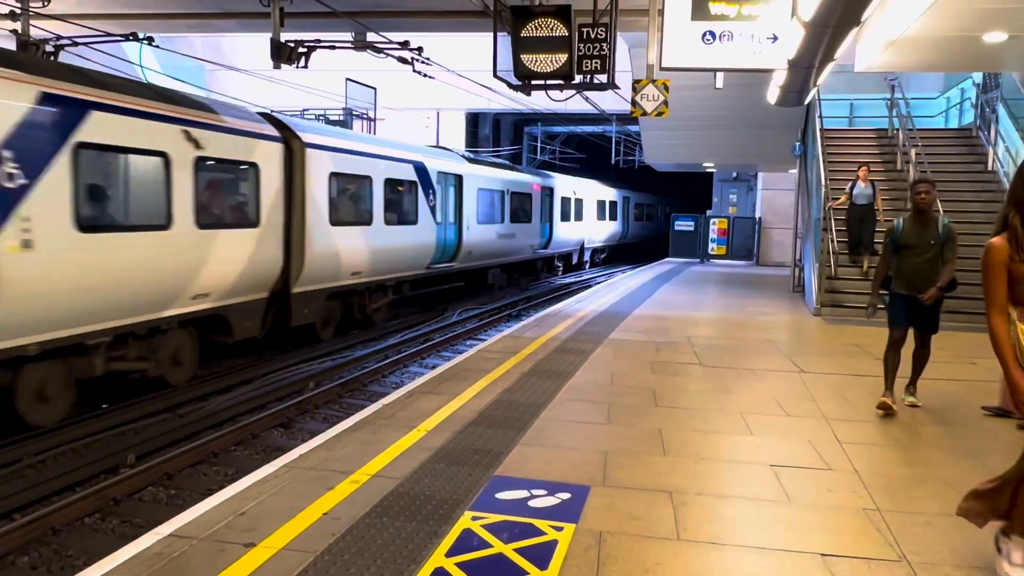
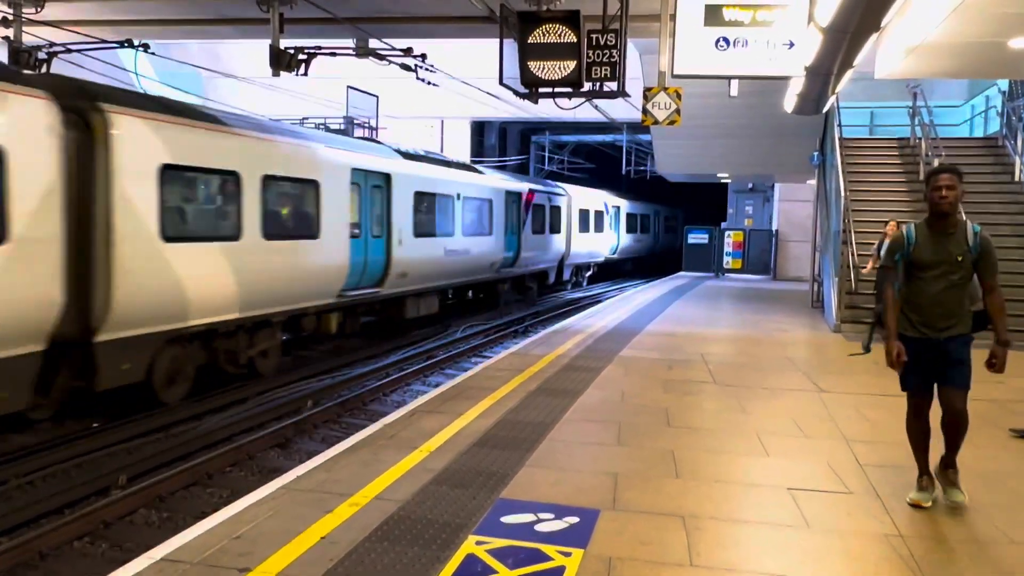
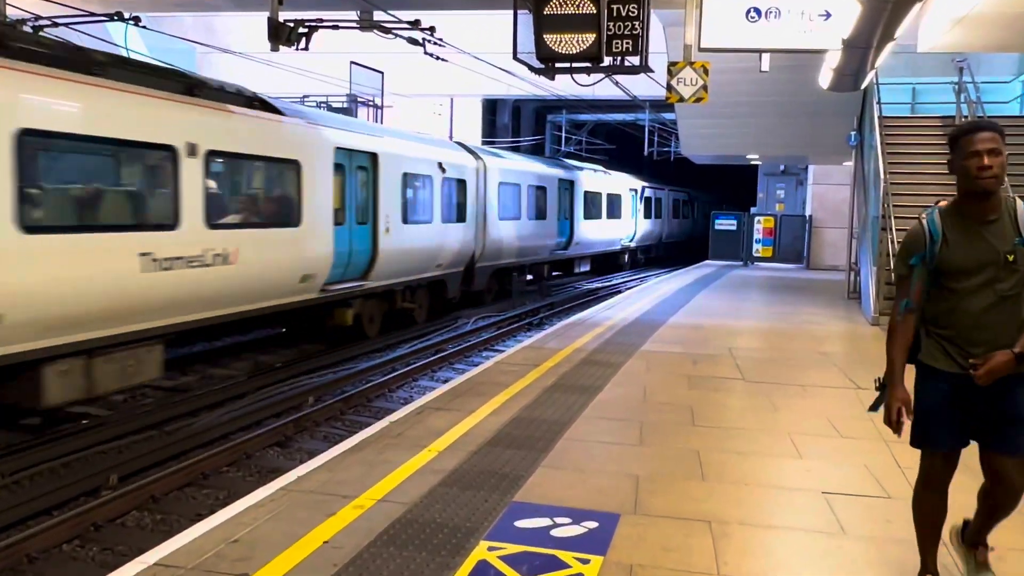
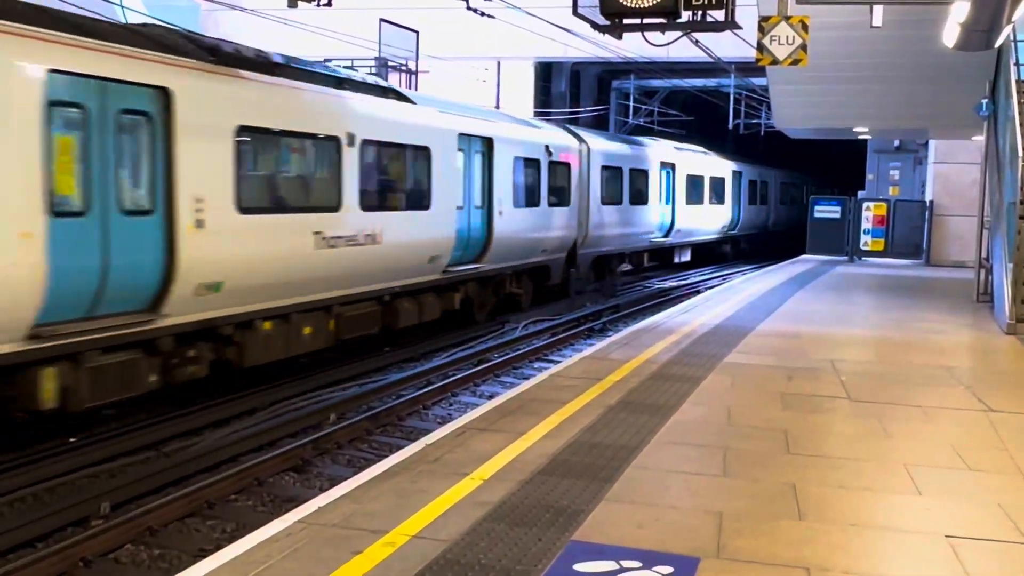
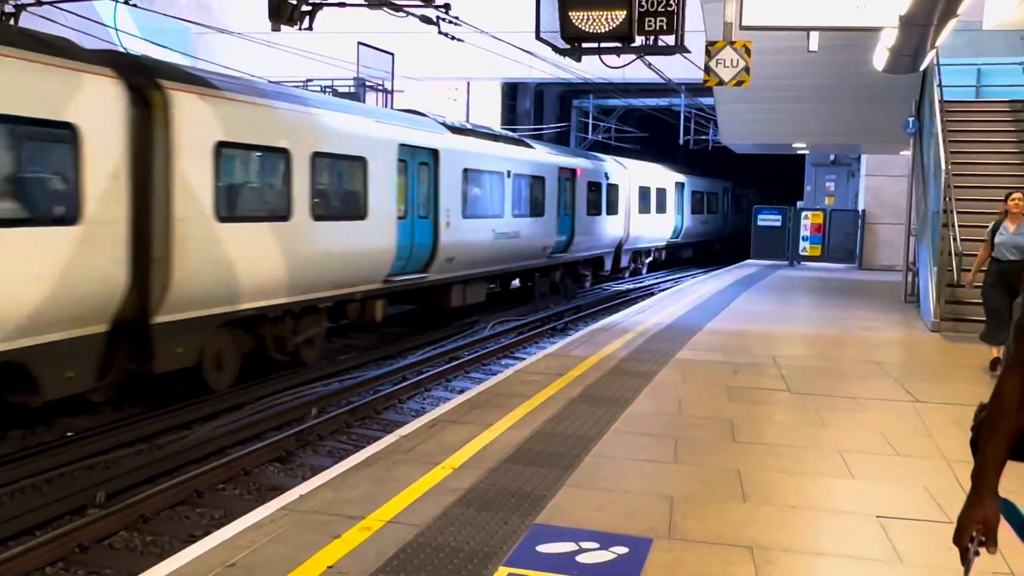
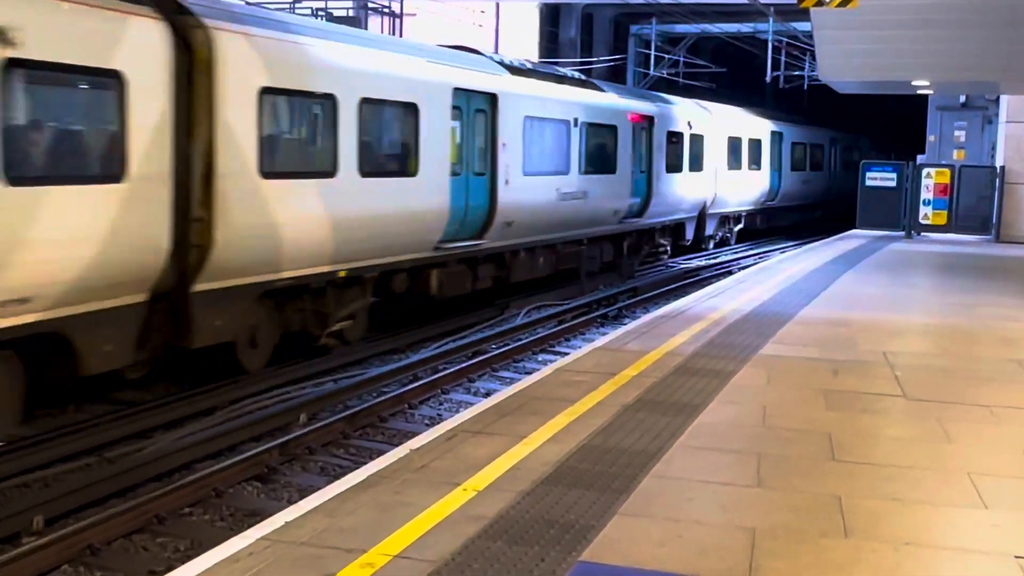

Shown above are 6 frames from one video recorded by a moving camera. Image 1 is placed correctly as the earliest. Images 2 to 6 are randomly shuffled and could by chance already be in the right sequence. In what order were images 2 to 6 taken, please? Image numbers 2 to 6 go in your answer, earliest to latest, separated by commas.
2, 3, 5, 4, 6
